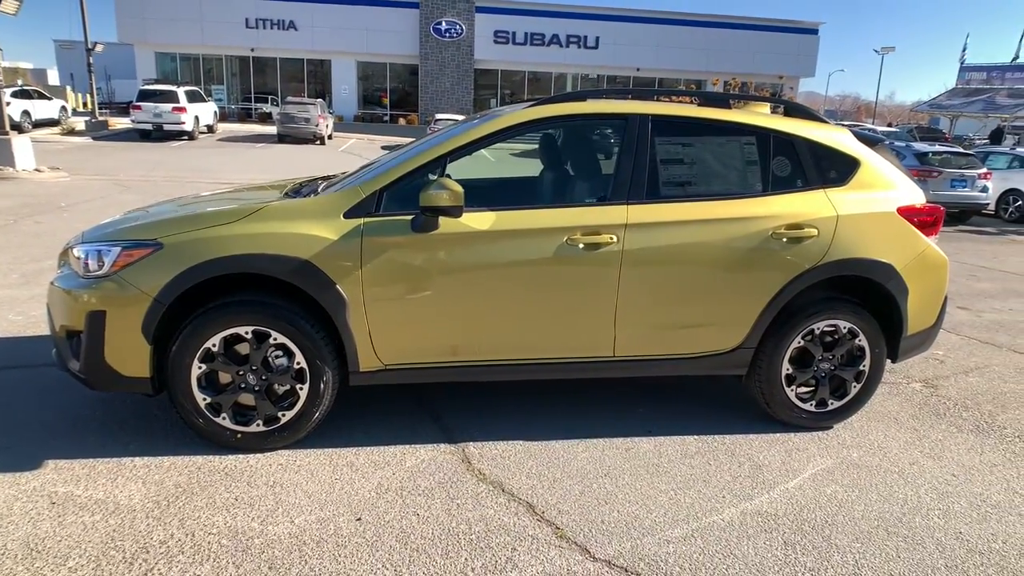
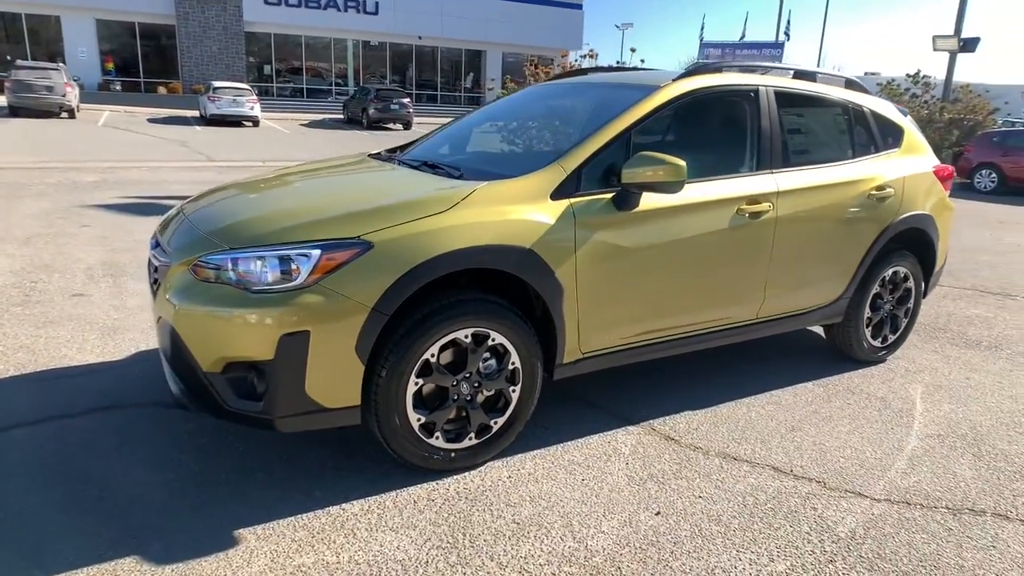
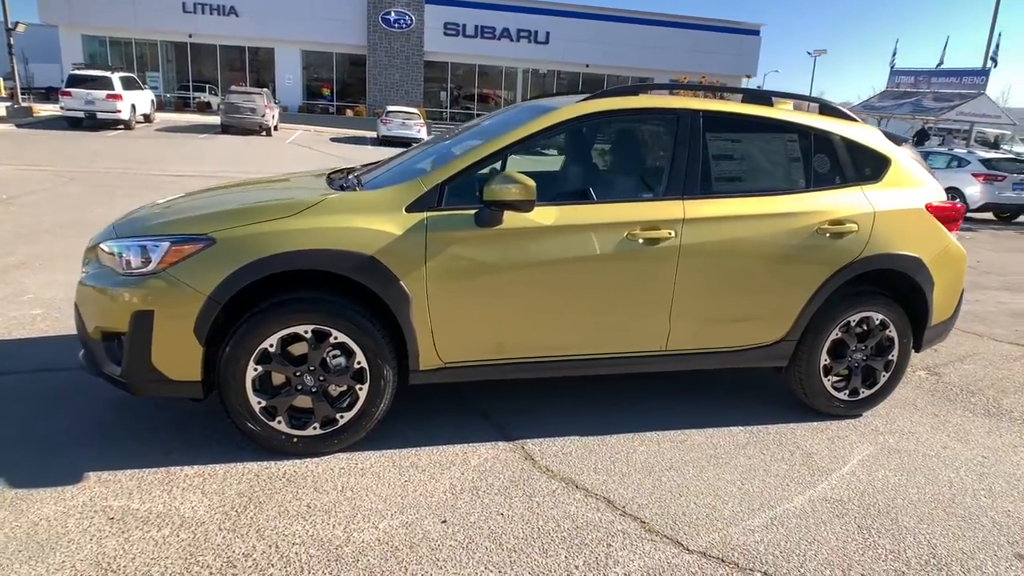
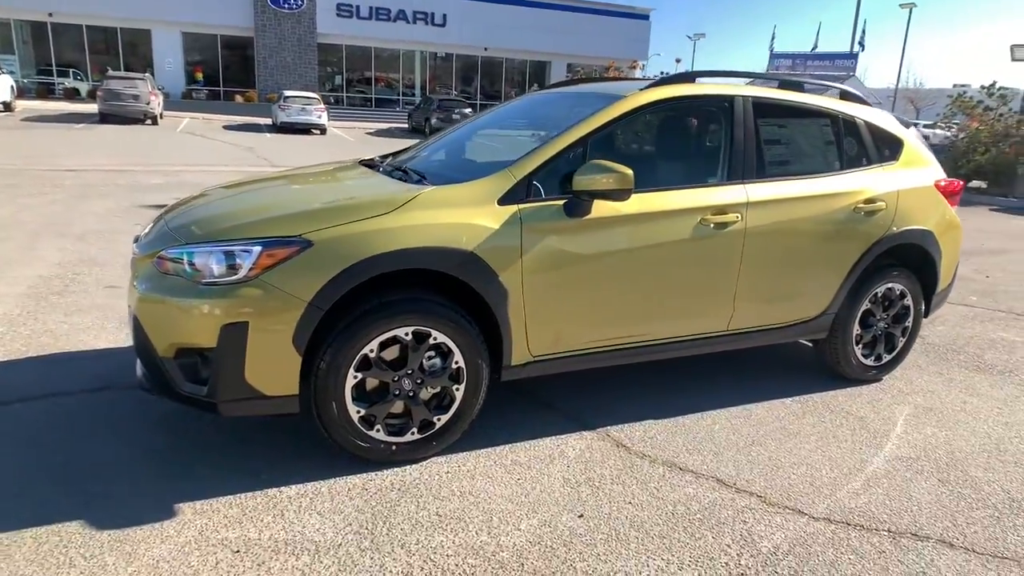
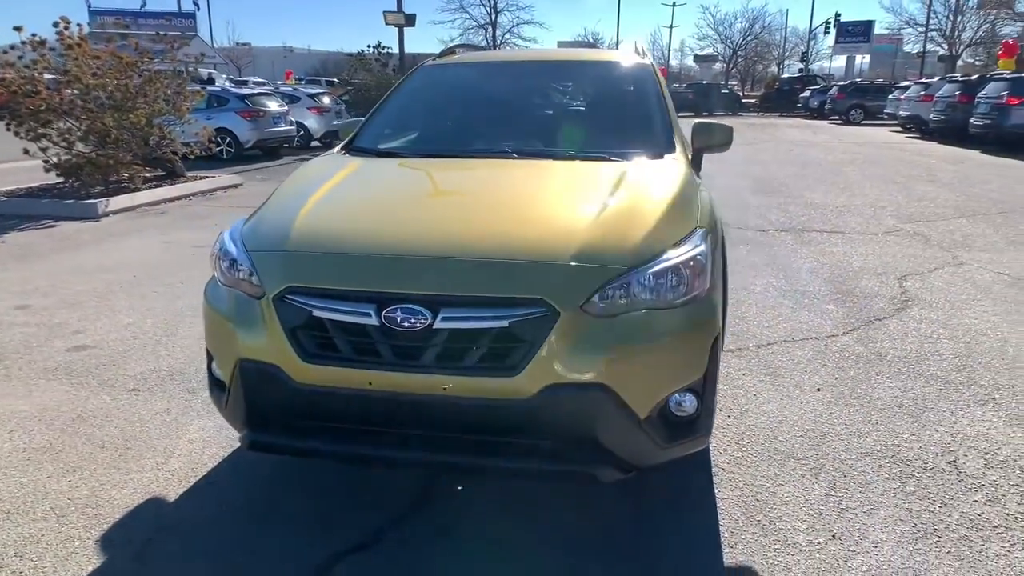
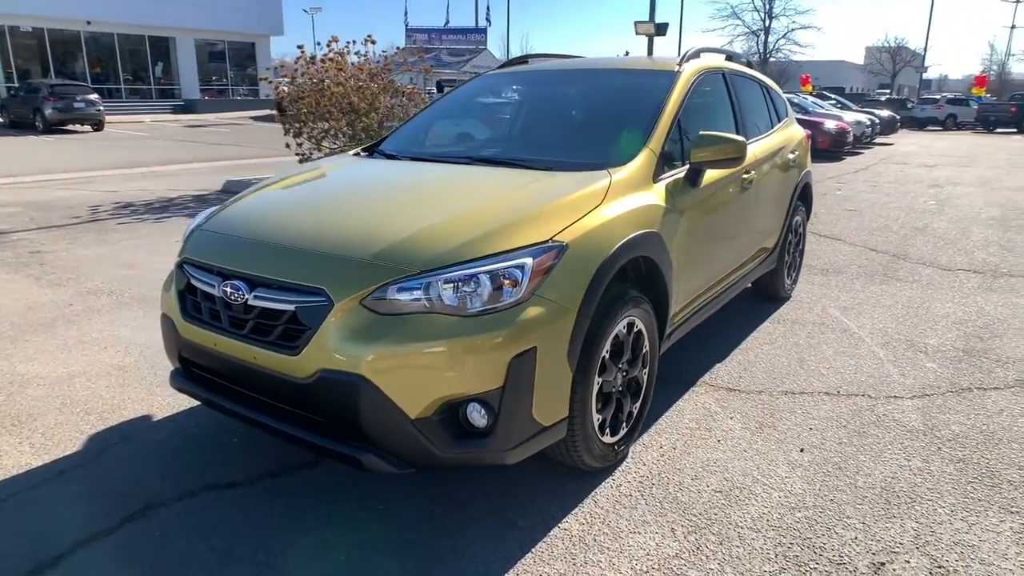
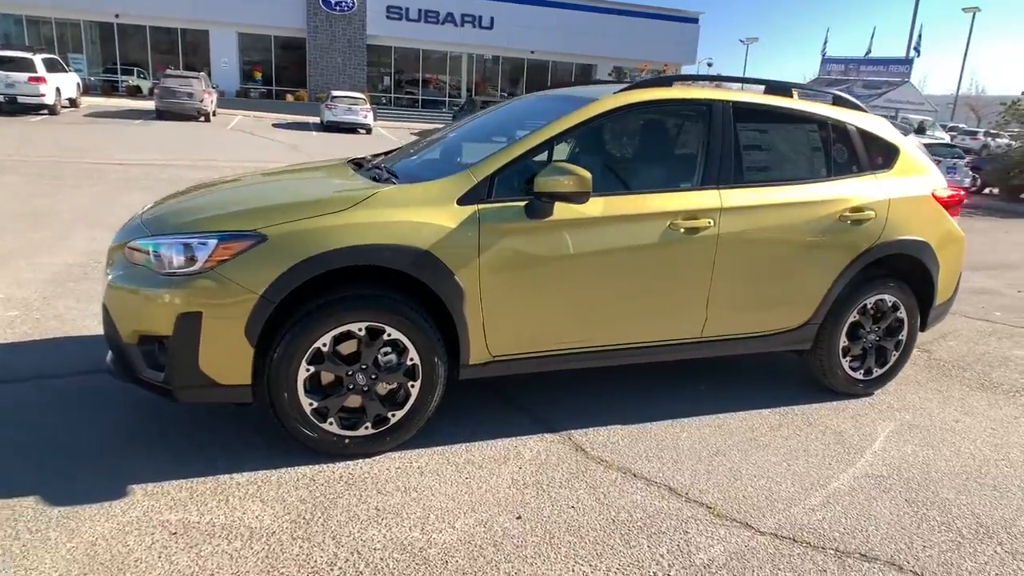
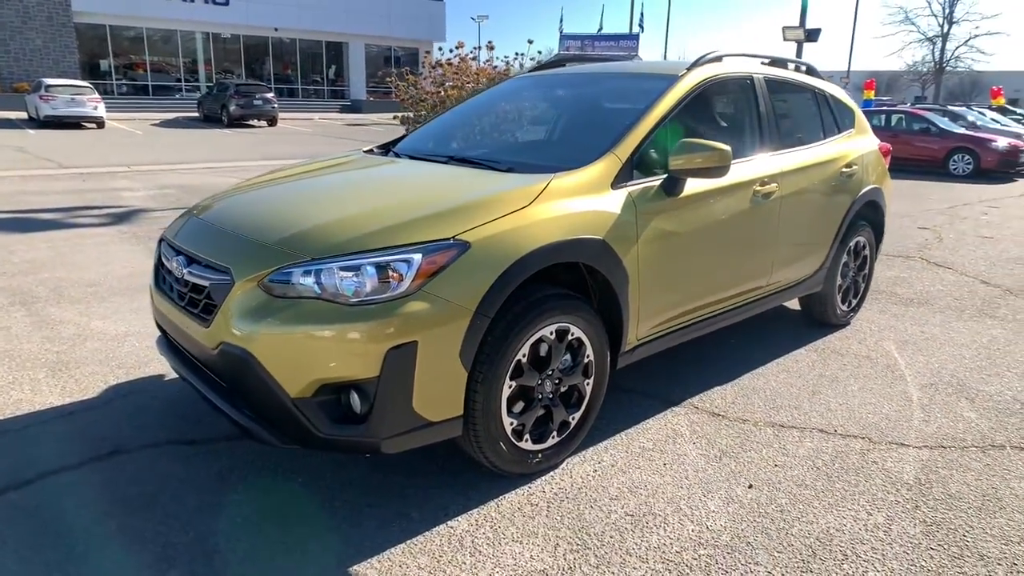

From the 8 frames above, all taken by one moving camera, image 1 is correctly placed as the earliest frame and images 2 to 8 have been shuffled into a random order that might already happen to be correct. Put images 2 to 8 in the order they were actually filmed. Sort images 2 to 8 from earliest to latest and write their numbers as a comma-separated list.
3, 7, 4, 2, 8, 6, 5
